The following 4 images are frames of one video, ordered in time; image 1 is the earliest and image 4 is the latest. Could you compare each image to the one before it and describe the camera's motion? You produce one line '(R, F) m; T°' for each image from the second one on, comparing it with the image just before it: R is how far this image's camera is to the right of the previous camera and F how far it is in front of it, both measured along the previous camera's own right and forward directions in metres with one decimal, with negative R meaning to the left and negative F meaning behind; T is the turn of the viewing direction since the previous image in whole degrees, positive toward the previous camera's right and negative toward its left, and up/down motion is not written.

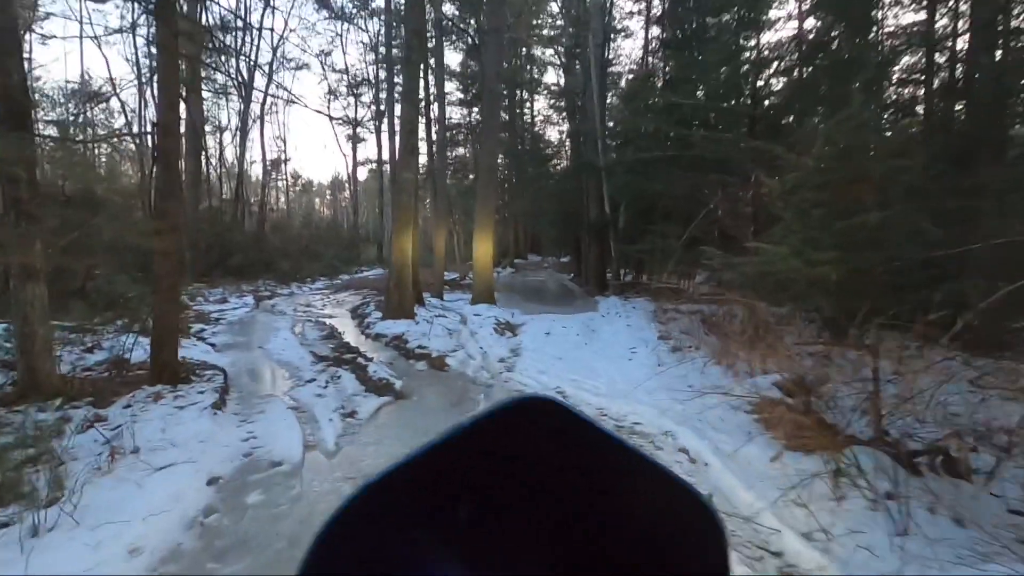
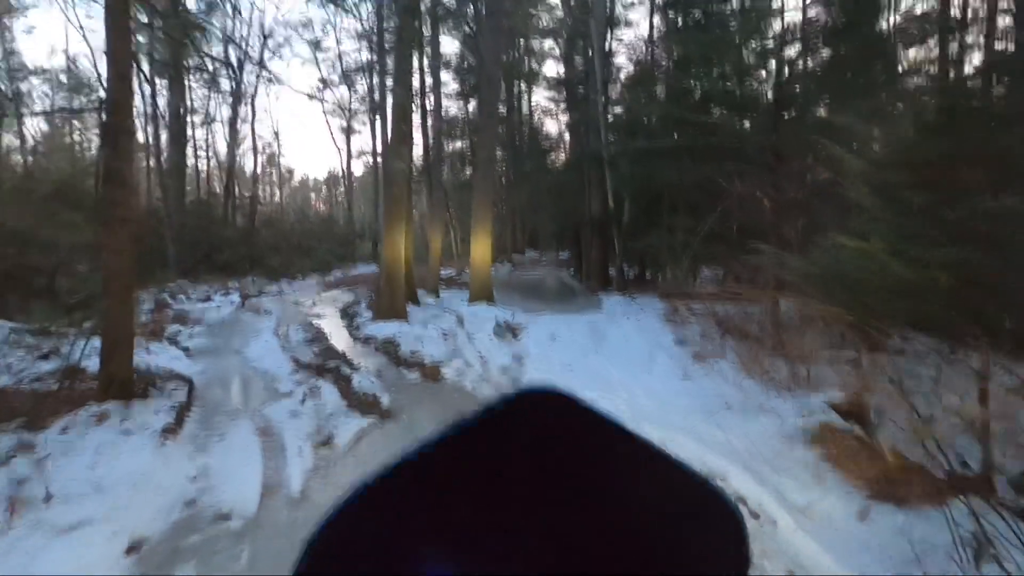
(-0.1, +1.2) m; 0°
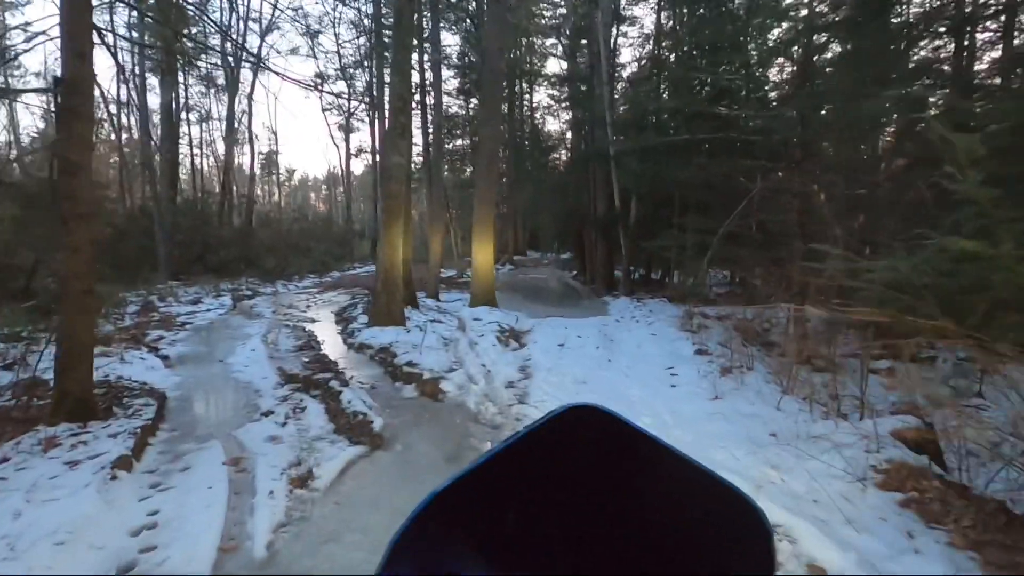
(-0.1, +0.9) m; 0°
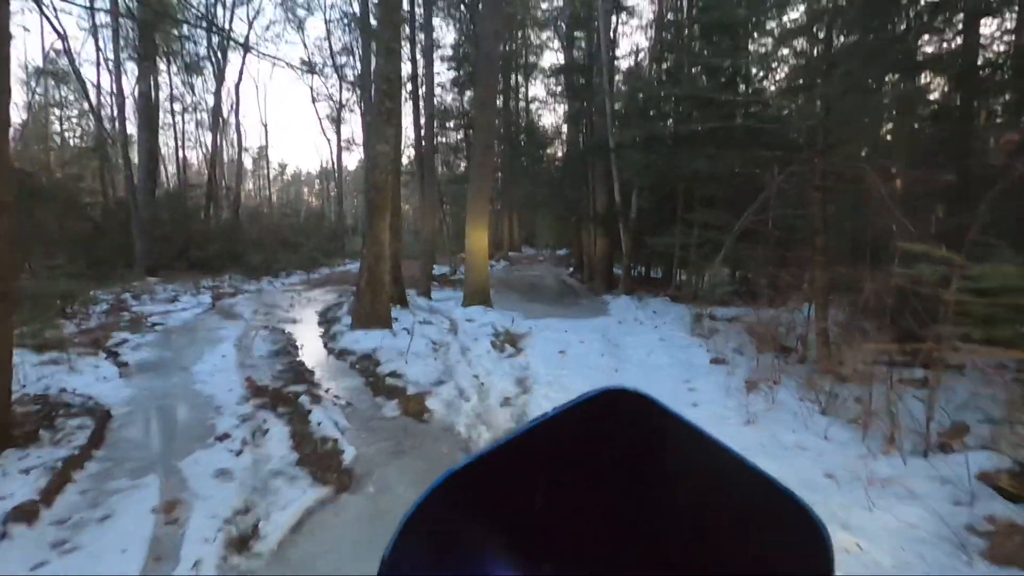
(0.0, +1.1) m; +1°
